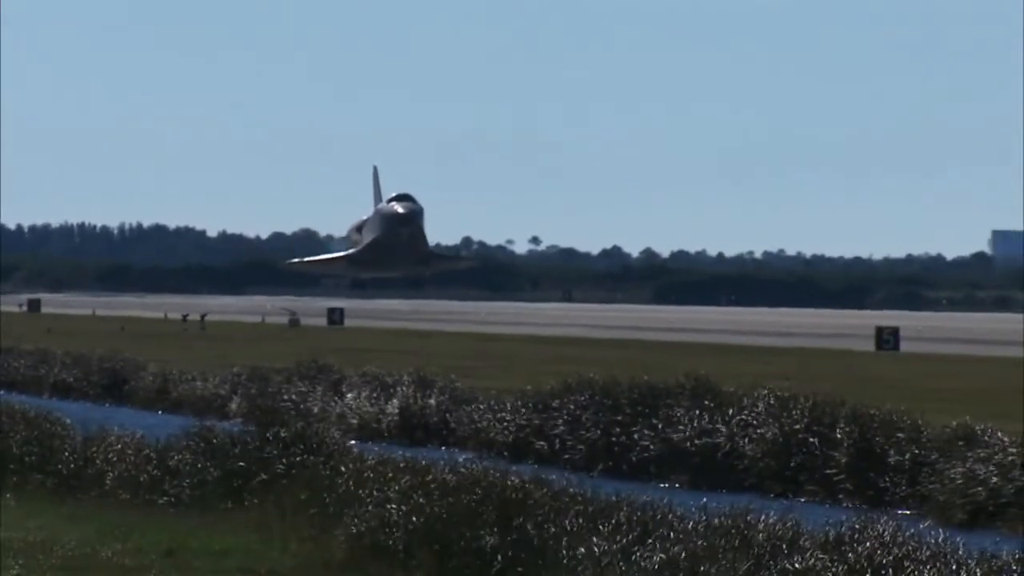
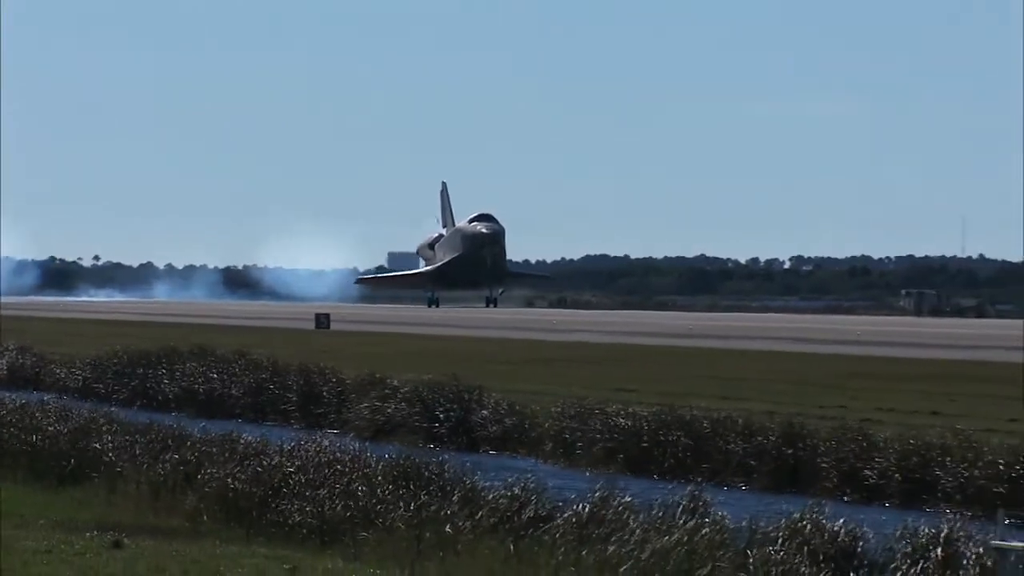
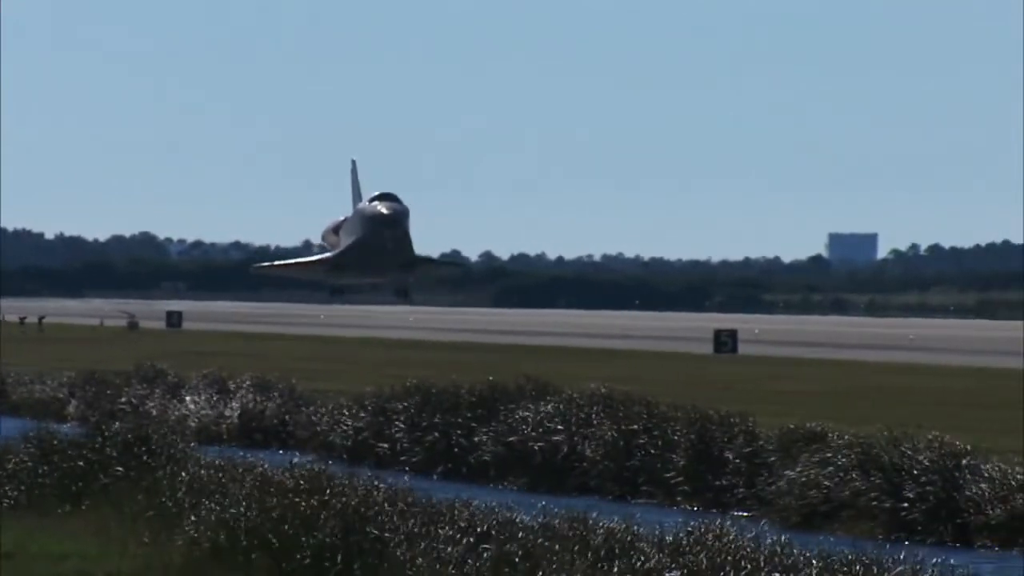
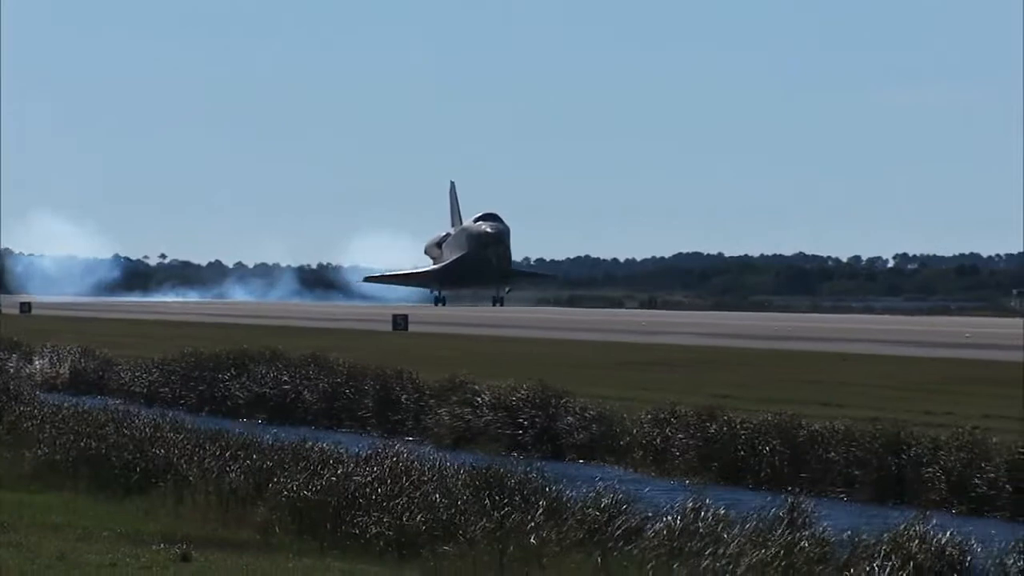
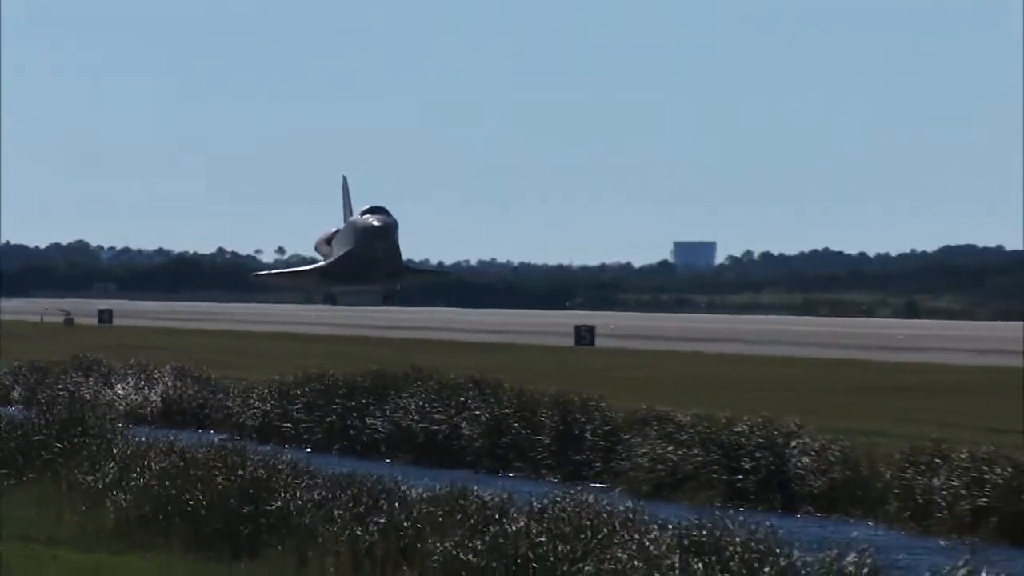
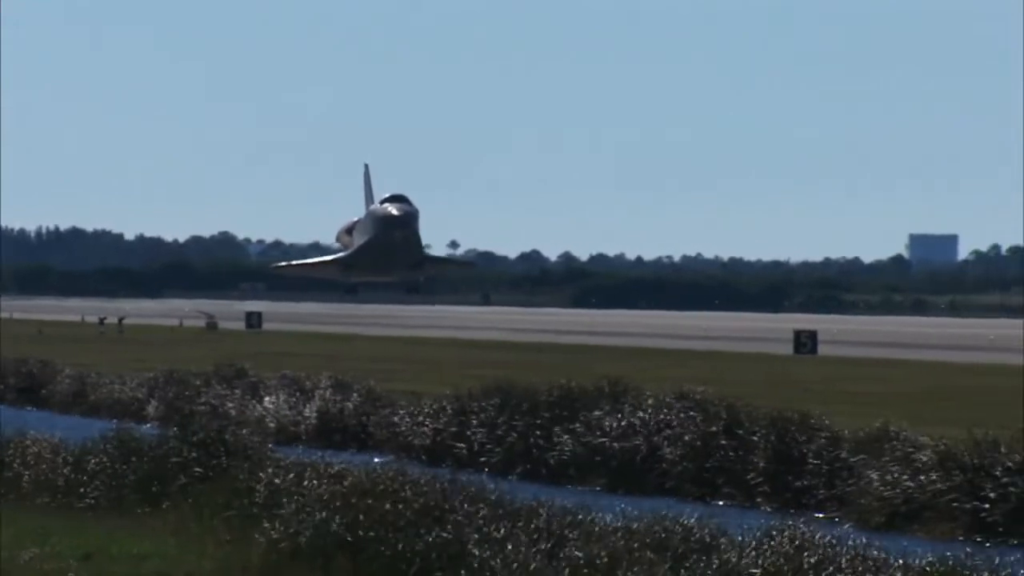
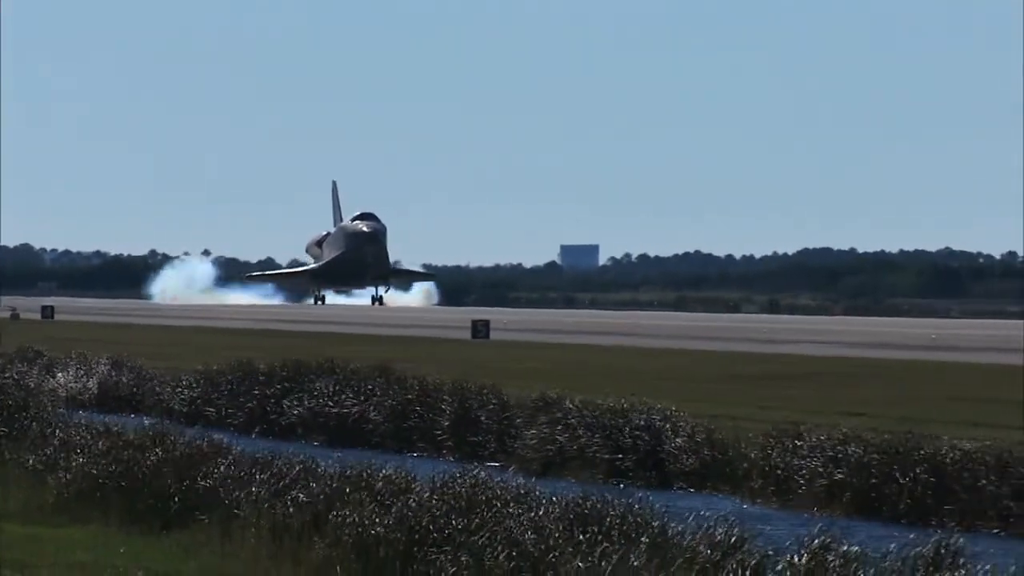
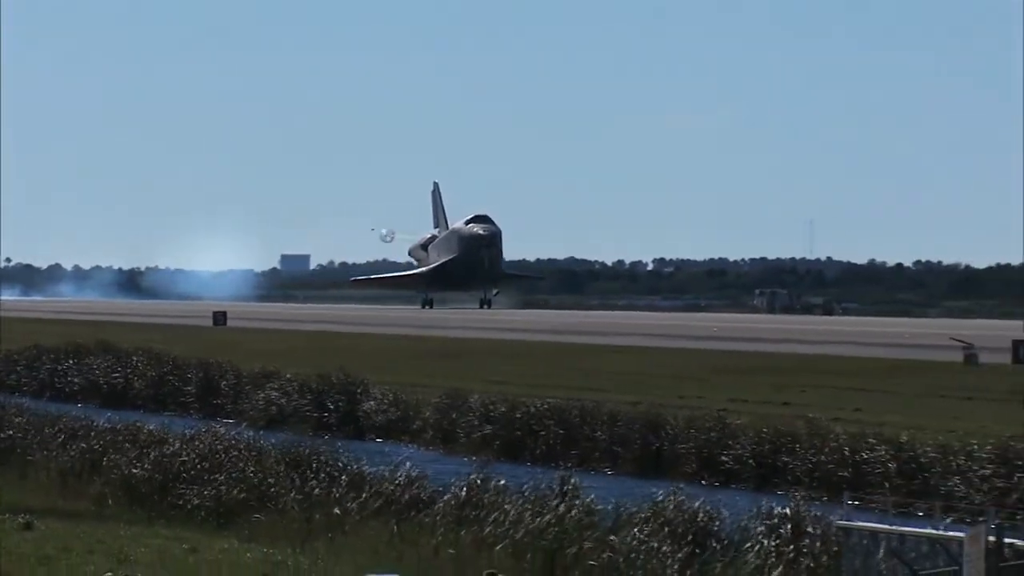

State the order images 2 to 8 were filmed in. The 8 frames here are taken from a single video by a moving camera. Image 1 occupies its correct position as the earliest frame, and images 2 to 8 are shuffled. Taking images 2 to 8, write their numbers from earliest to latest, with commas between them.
6, 3, 5, 7, 4, 2, 8
